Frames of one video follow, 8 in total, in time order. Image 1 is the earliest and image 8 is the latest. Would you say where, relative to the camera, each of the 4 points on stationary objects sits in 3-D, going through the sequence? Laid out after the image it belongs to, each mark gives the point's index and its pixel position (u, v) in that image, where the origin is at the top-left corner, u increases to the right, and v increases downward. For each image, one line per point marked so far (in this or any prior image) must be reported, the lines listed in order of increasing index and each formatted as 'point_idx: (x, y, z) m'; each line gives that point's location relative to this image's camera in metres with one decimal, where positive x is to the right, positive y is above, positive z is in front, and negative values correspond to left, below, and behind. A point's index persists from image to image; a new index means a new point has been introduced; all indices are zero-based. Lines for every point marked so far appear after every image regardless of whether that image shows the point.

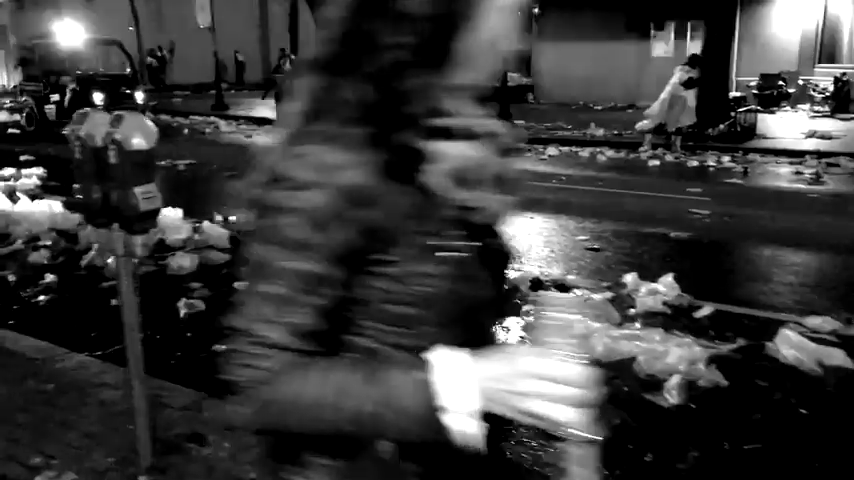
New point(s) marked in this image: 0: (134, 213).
0: (-1.3, +0.1, +3.4) m
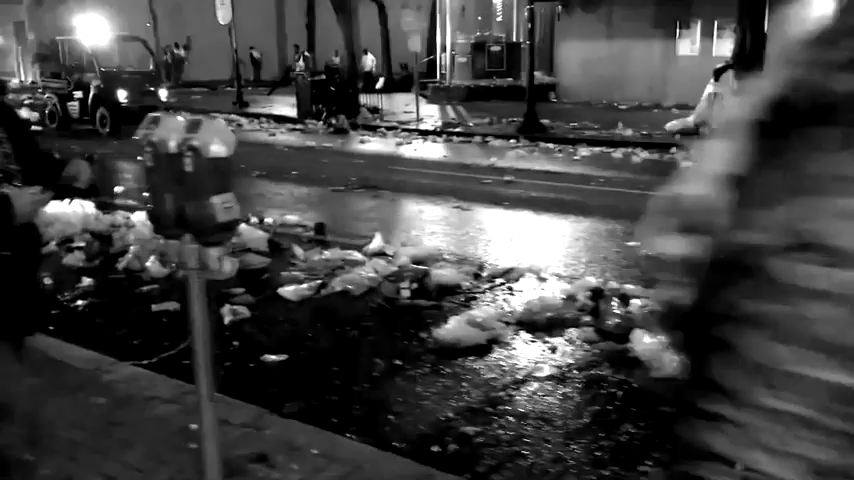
0: (-0.9, +0.1, +3.2) m
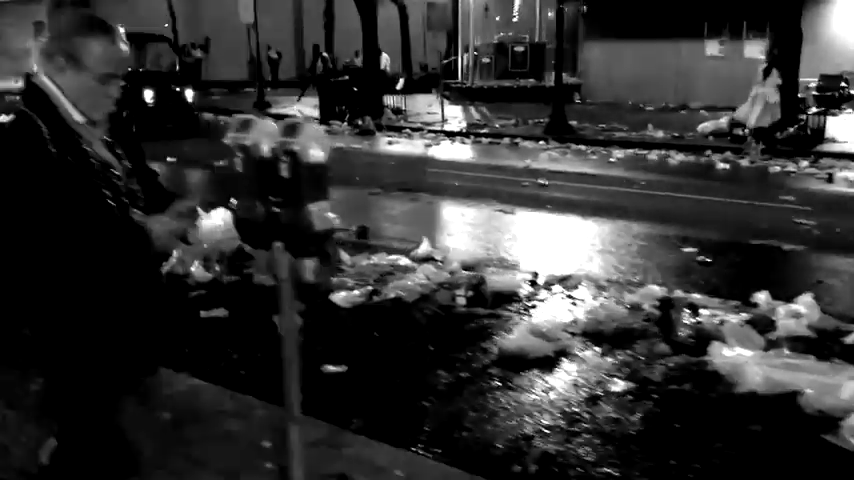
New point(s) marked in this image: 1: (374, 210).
0: (-0.5, 0.0, +3.0) m
1: (-0.7, +0.4, +10.1) m
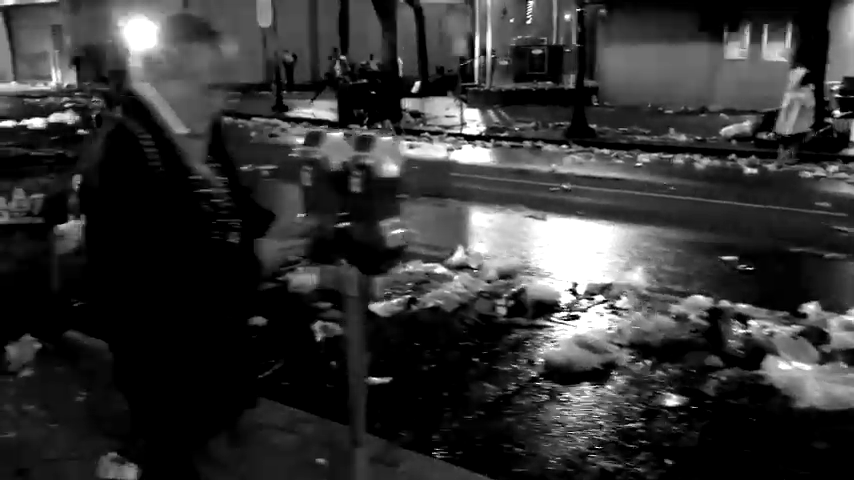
0: (-0.2, 0.0, +2.9) m
1: (-0.3, +0.3, +10.0) m
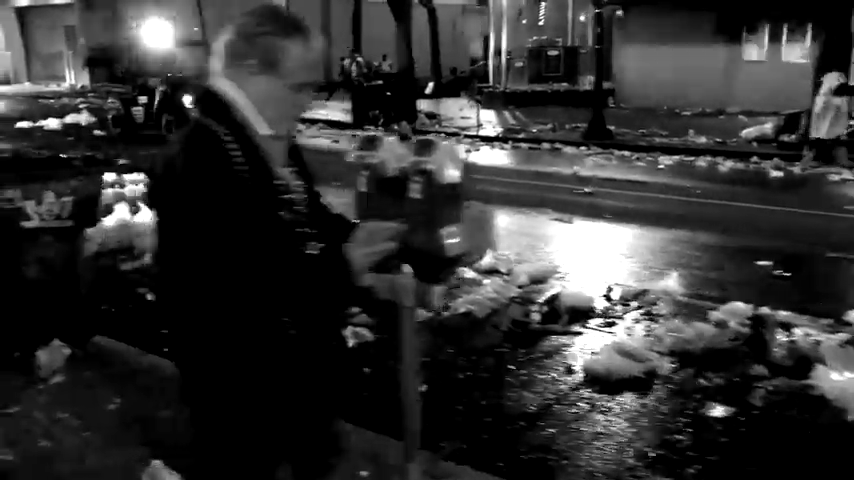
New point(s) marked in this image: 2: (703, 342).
0: (0.0, -0.1, +2.8) m
1: (0.0, +0.3, +9.9) m
2: (+2.0, -0.7, +5.6) m
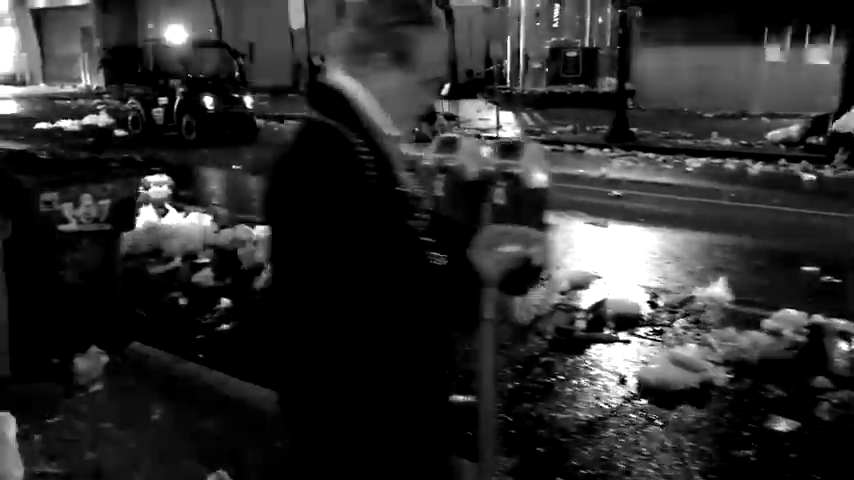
0: (+0.3, -0.1, +2.6) m
1: (+0.4, +0.2, +9.7) m
2: (+2.3, -0.8, +5.4) m
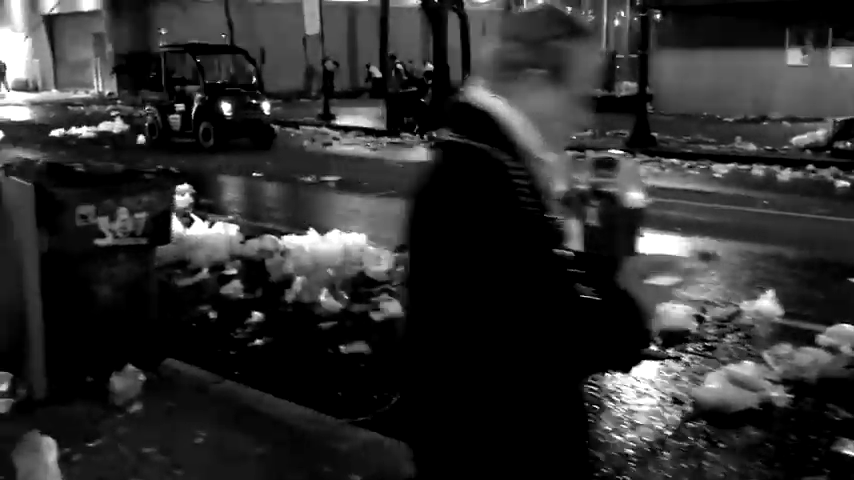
0: (+0.6, -0.2, +2.4) m
1: (+0.7, +0.1, +9.5) m
2: (+2.6, -0.9, +5.2) m
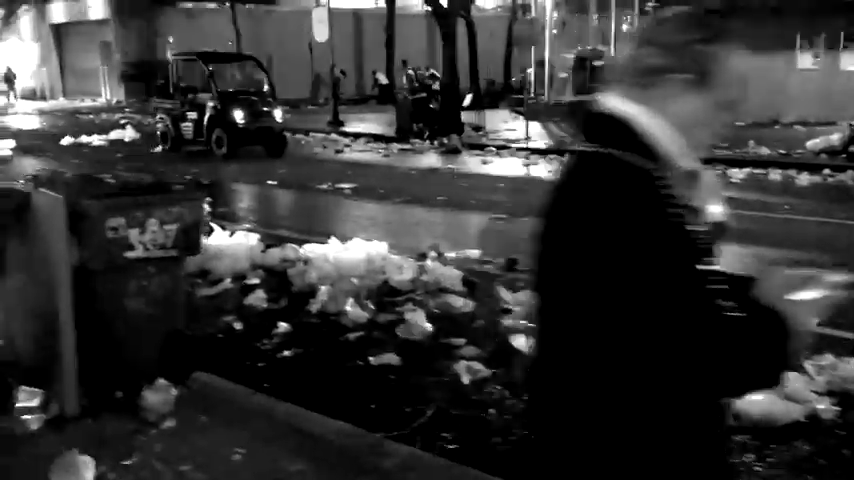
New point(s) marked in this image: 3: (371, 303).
0: (+0.8, -0.2, +2.3) m
1: (+1.0, 0.0, +9.4) m
2: (+2.9, -0.9, +5.1) m
3: (-0.5, -0.6, +7.0) m
